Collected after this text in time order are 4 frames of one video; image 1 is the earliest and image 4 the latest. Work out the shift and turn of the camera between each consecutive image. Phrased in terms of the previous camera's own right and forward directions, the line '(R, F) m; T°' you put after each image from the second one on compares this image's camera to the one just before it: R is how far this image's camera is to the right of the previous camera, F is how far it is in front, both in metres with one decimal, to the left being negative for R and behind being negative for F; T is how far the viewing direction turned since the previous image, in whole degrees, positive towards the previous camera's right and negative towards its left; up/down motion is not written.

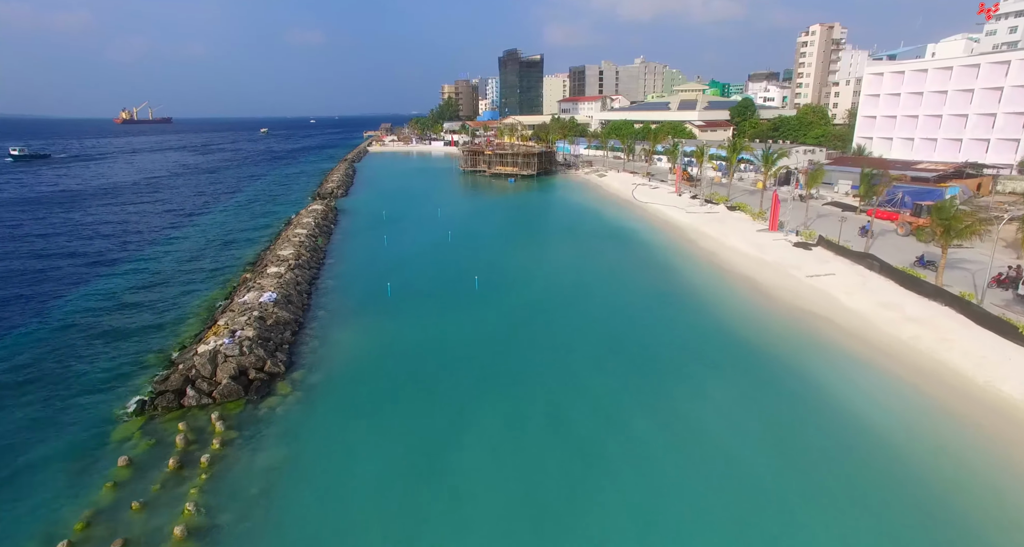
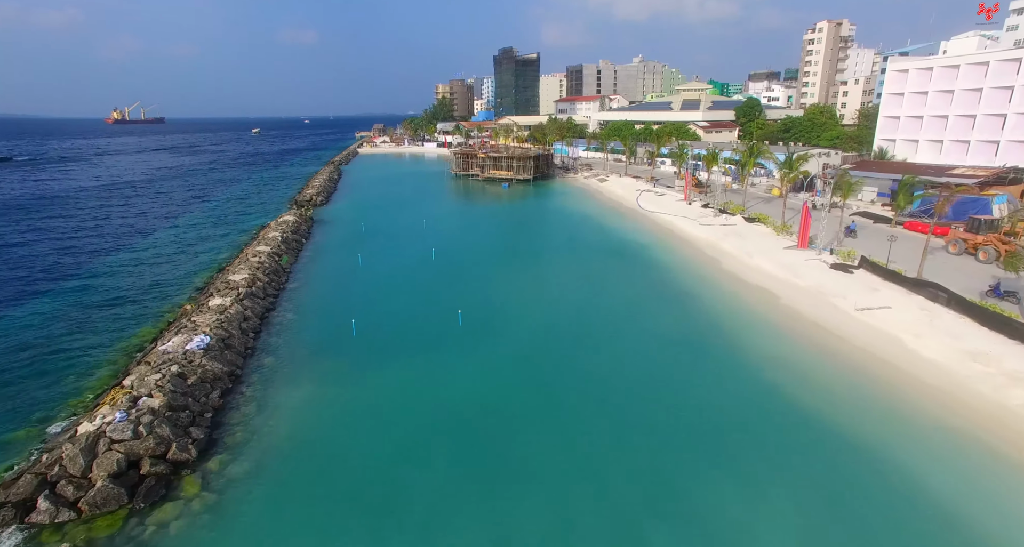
(+0.3, +5.0) m; 0°
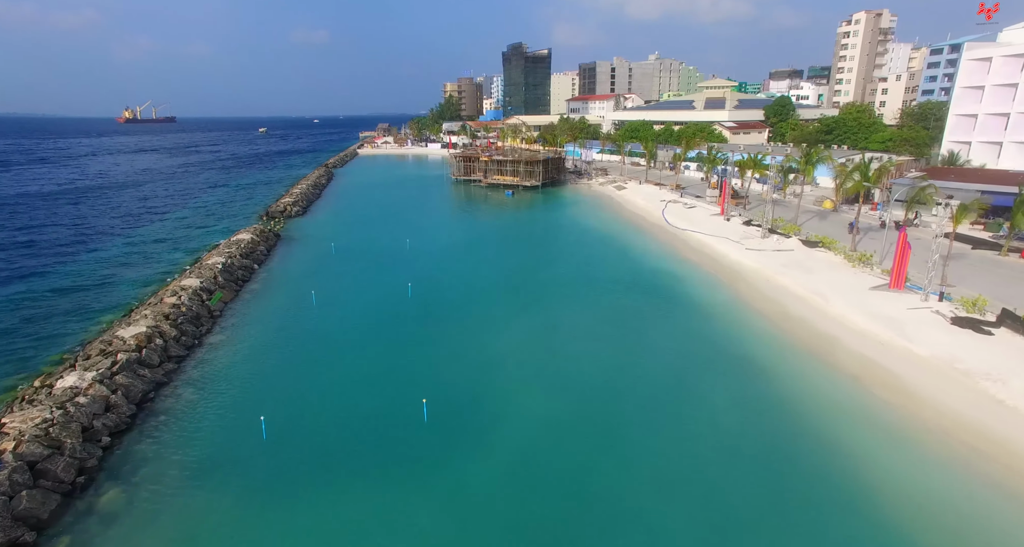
(+0.6, +8.4) m; -1°
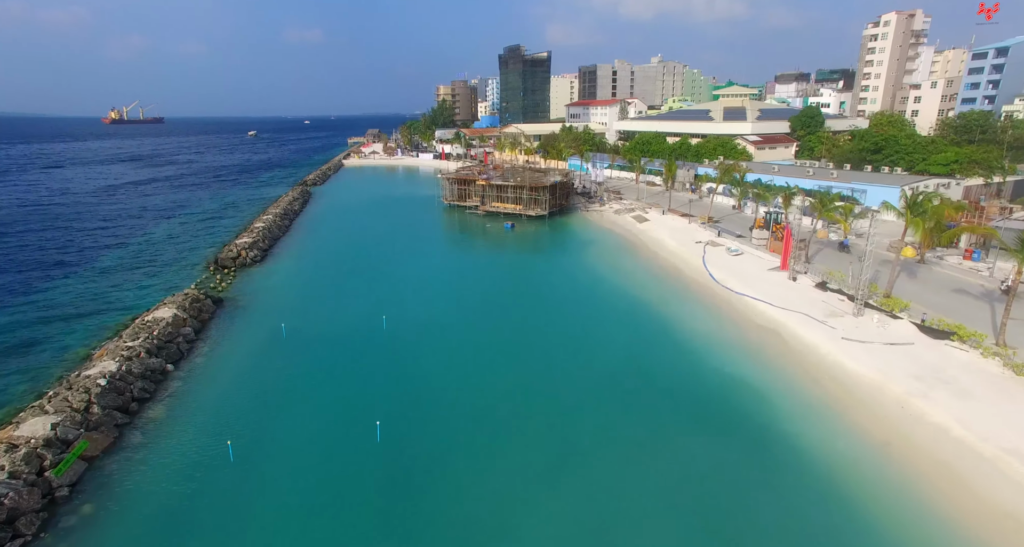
(-0.9, +9.9) m; +1°
